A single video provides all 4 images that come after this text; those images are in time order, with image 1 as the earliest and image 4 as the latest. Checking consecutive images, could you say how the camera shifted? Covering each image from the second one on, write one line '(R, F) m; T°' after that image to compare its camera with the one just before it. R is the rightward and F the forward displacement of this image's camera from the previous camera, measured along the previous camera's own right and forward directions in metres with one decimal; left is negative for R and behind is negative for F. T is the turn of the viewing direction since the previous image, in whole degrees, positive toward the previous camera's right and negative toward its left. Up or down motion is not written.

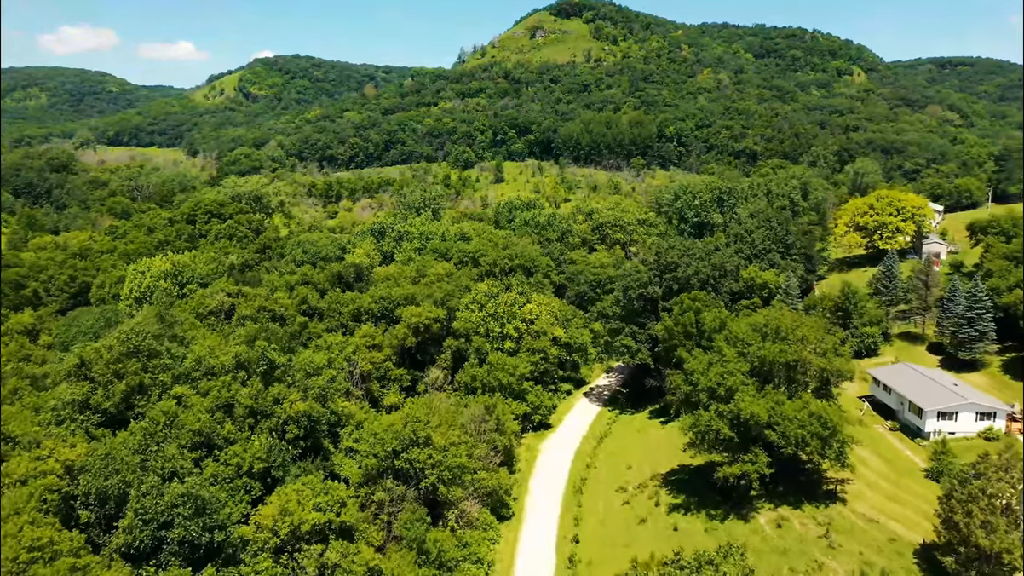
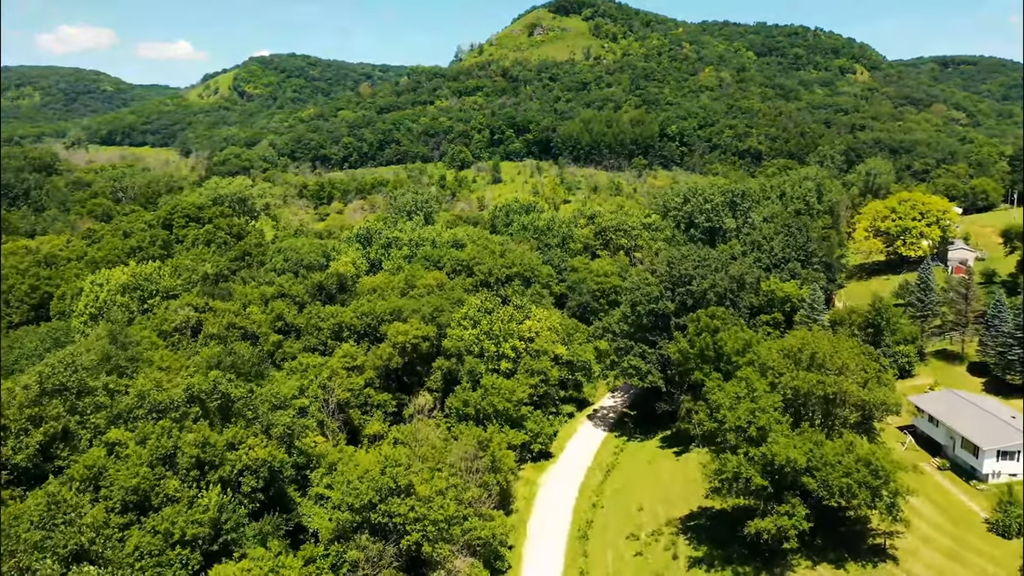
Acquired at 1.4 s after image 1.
(+0.1, +5.1) m; 0°
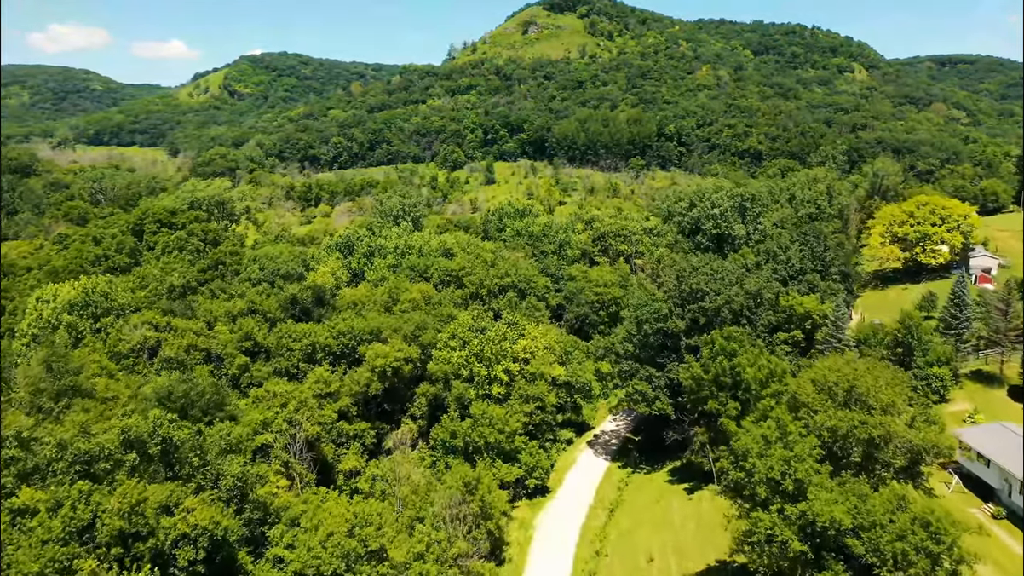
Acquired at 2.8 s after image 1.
(+0.1, +4.7) m; 0°
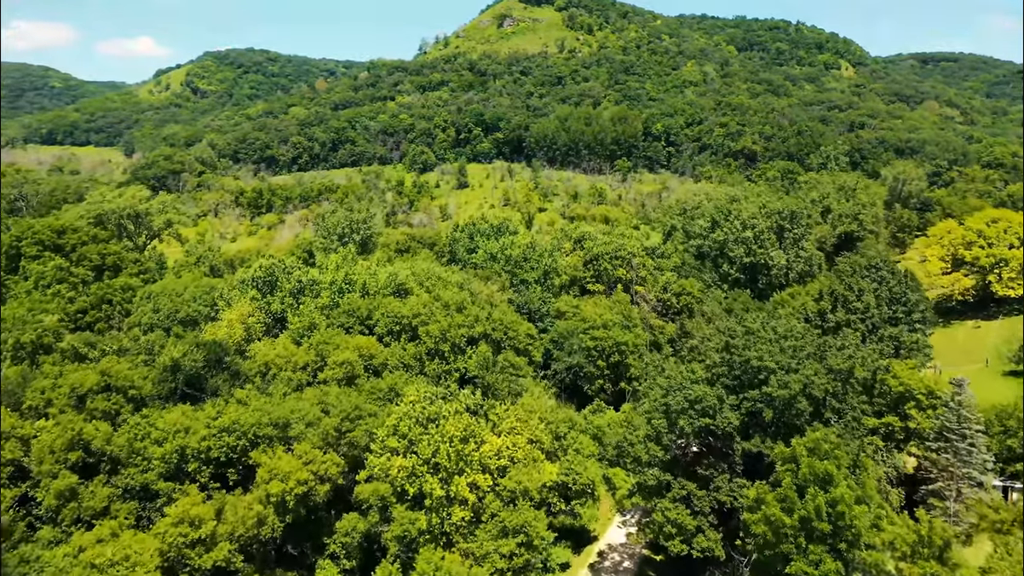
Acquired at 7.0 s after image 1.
(+0.4, +14.4) m; +2°
